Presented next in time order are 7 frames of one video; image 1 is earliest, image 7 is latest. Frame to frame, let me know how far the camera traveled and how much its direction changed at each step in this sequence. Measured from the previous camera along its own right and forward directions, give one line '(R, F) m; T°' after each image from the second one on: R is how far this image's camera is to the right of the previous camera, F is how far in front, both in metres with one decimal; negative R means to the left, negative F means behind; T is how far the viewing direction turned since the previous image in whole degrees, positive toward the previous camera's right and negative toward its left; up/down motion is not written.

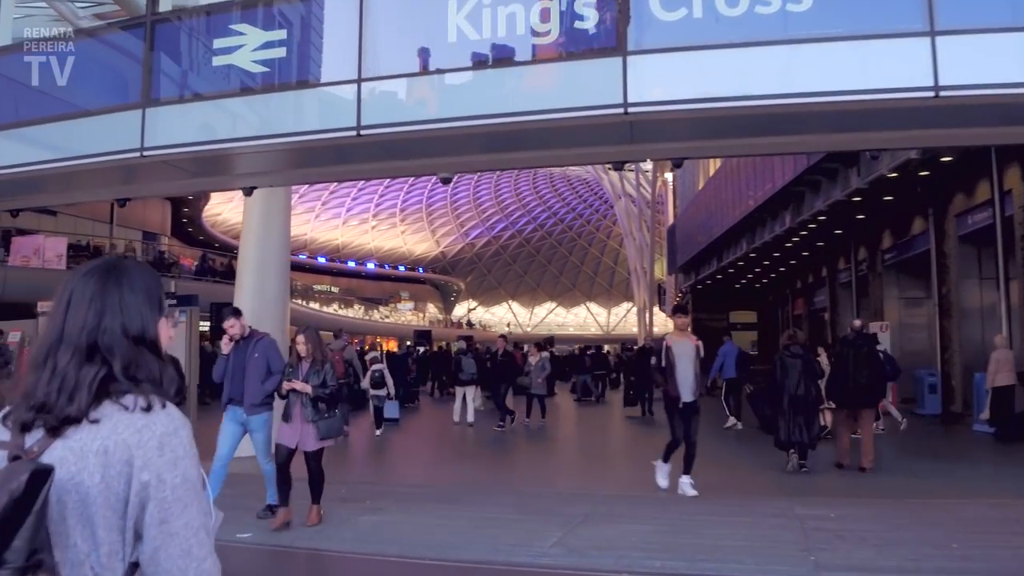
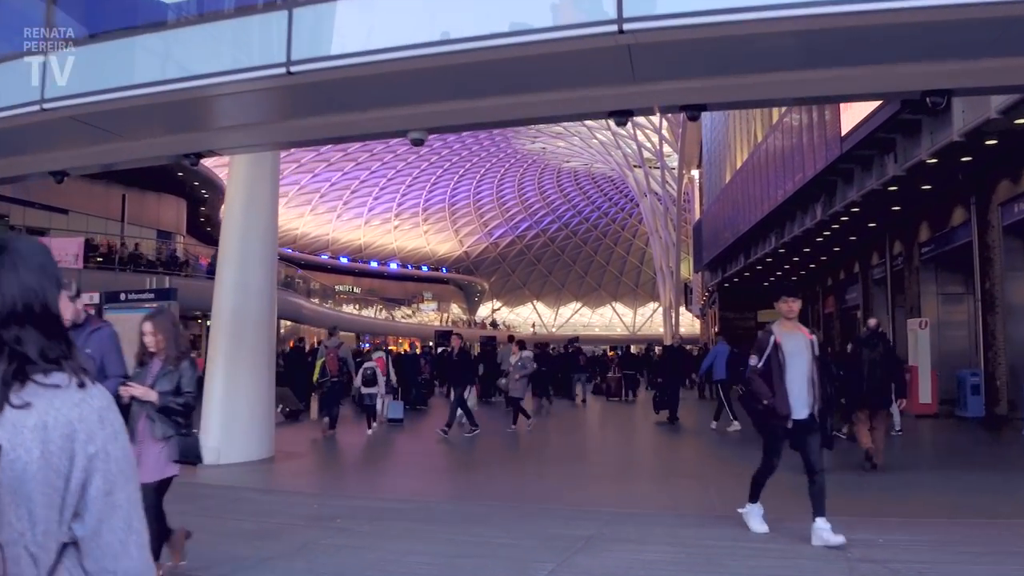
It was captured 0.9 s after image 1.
(+0.2, +0.8) m; -2°
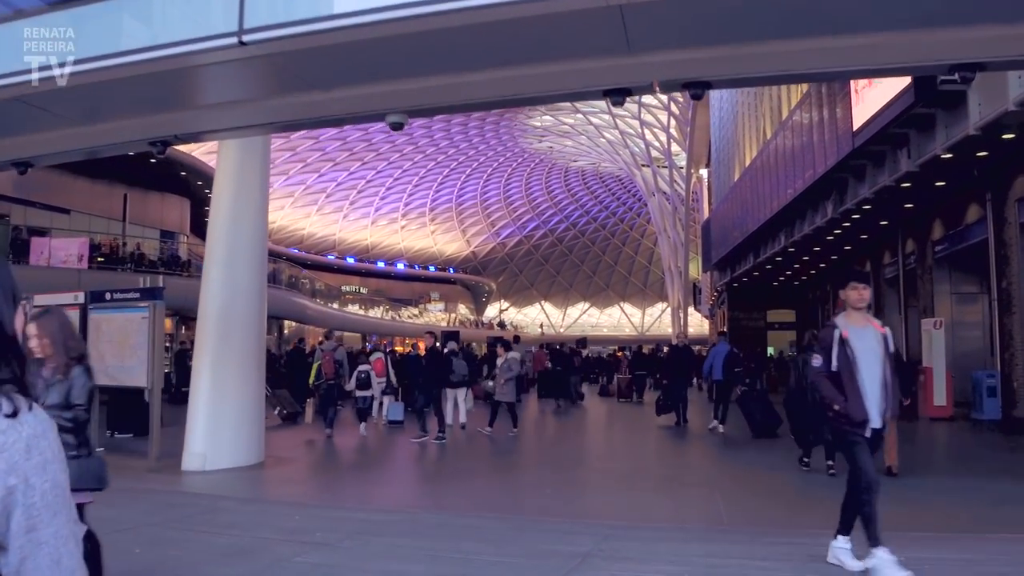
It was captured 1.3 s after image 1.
(+0.1, +0.3) m; -1°
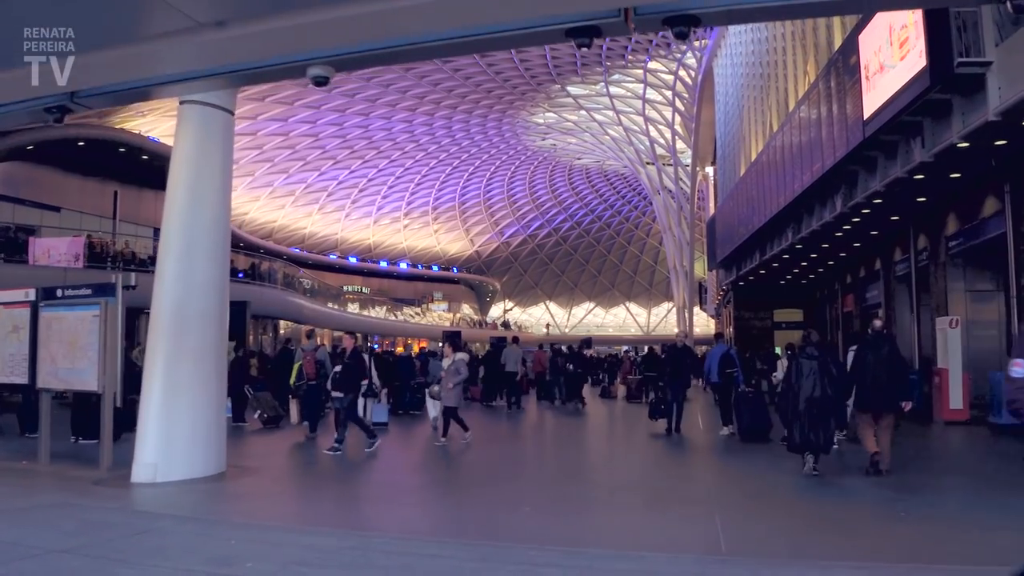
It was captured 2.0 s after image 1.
(+0.2, +0.7) m; 0°
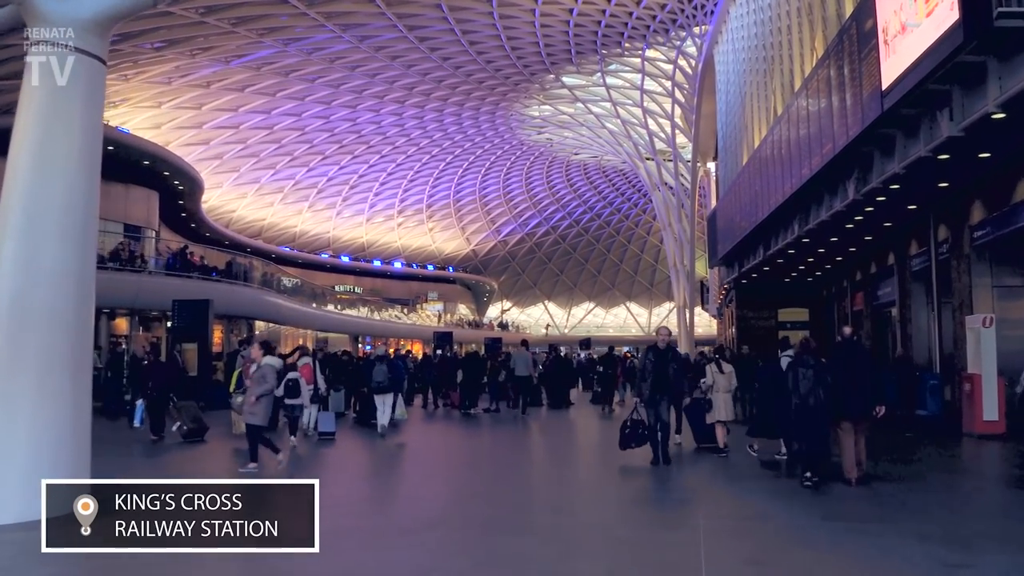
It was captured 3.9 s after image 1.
(+0.5, +1.6) m; 0°
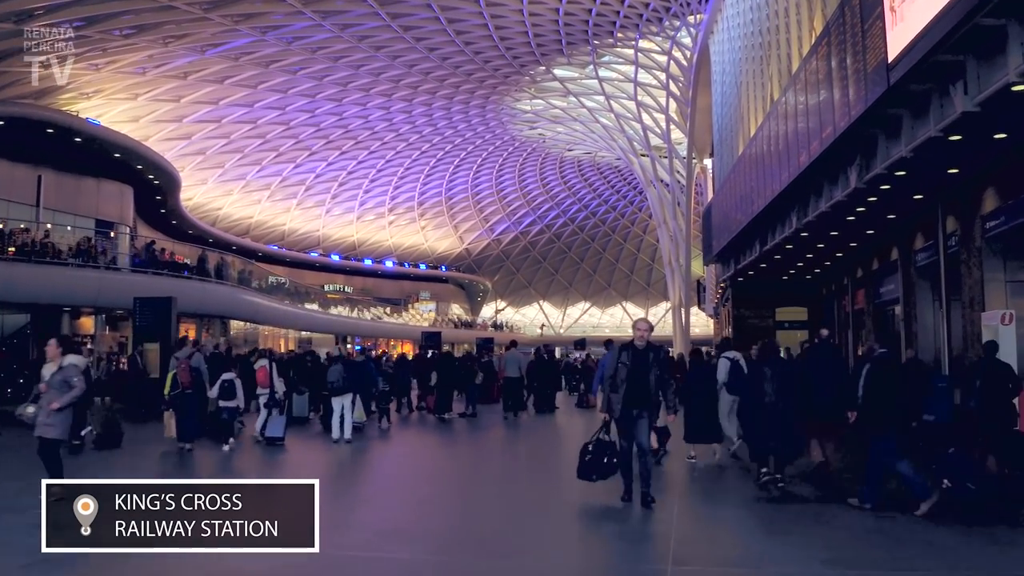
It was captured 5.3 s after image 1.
(+0.4, +1.1) m; 0°
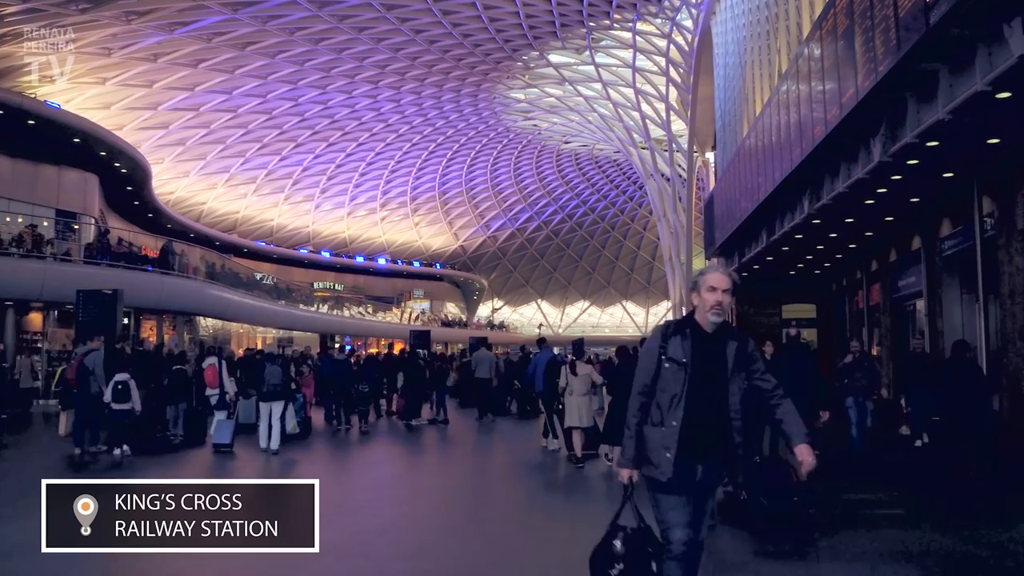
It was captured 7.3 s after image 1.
(+0.4, +1.8) m; 0°
